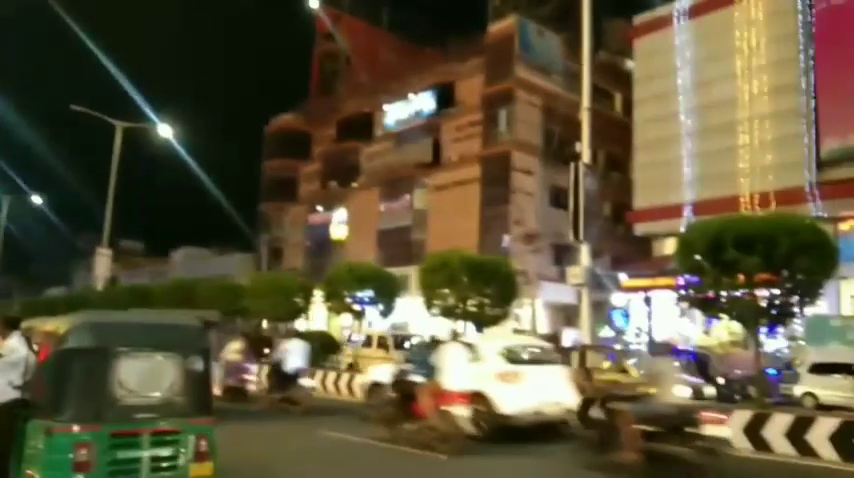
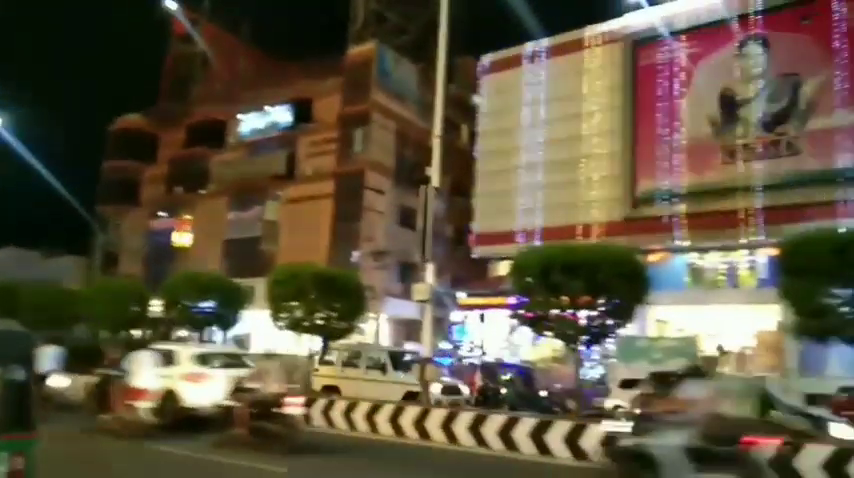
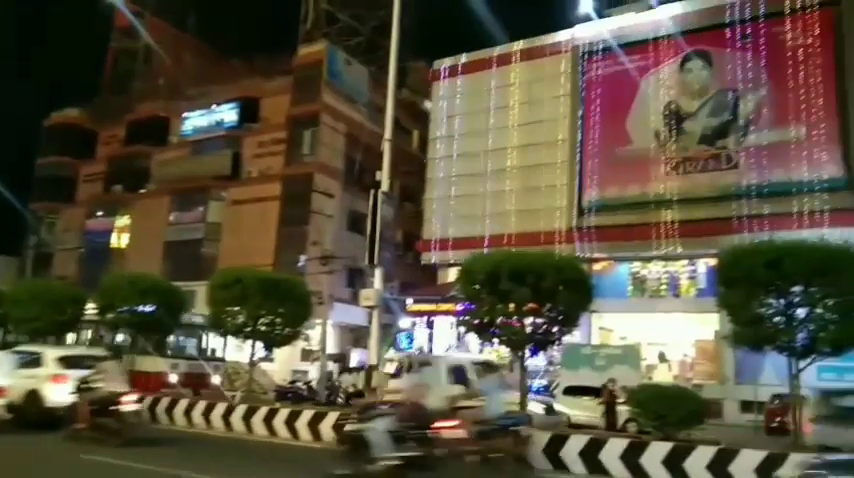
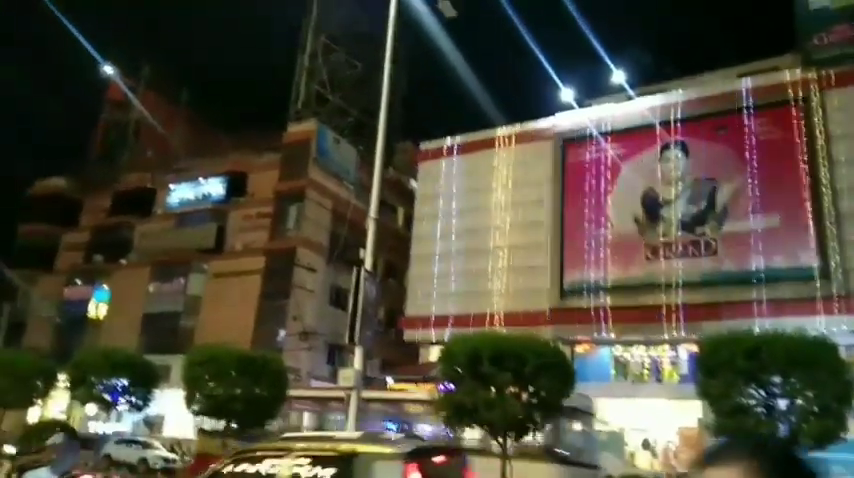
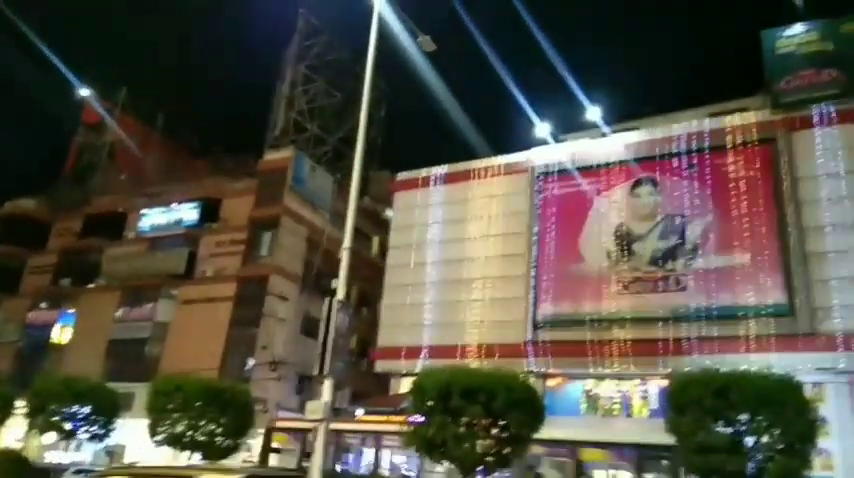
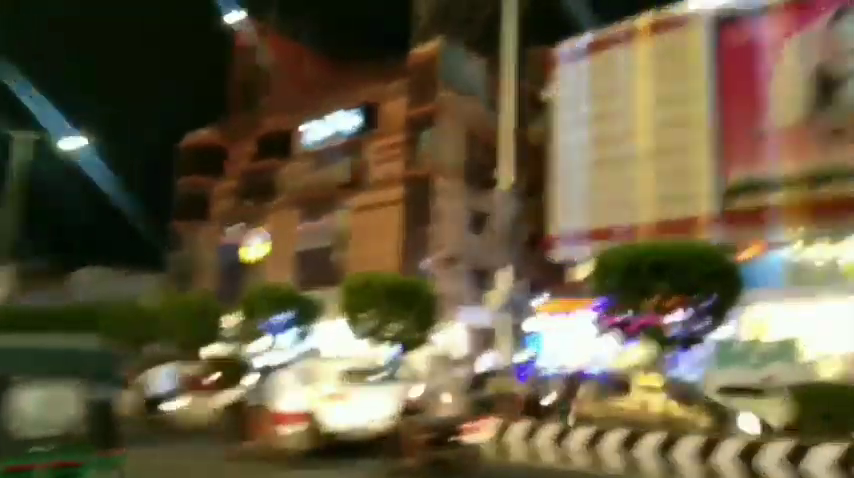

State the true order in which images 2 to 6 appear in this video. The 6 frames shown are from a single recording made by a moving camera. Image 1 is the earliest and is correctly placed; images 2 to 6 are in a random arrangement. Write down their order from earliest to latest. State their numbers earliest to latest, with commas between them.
6, 2, 3, 4, 5
